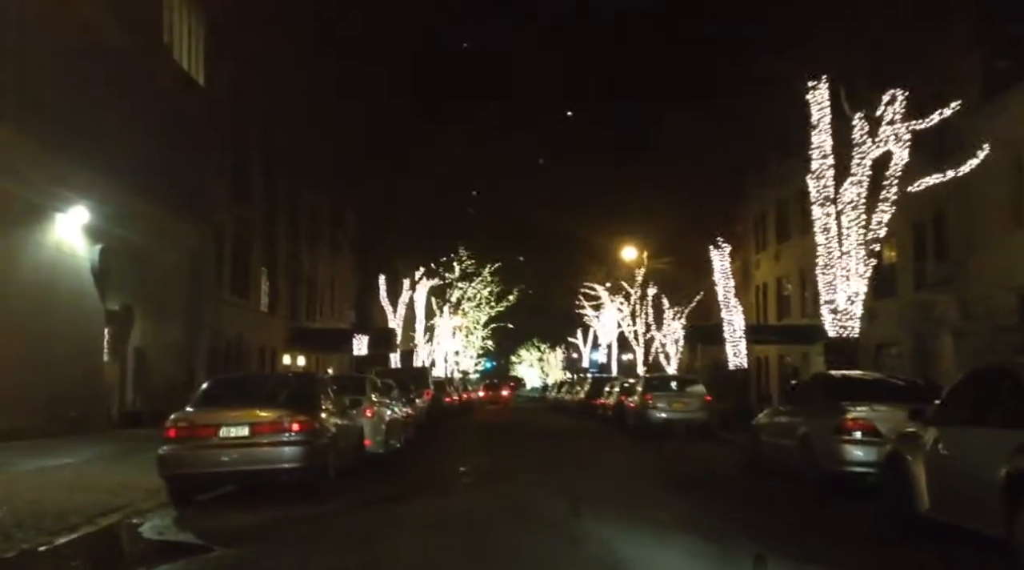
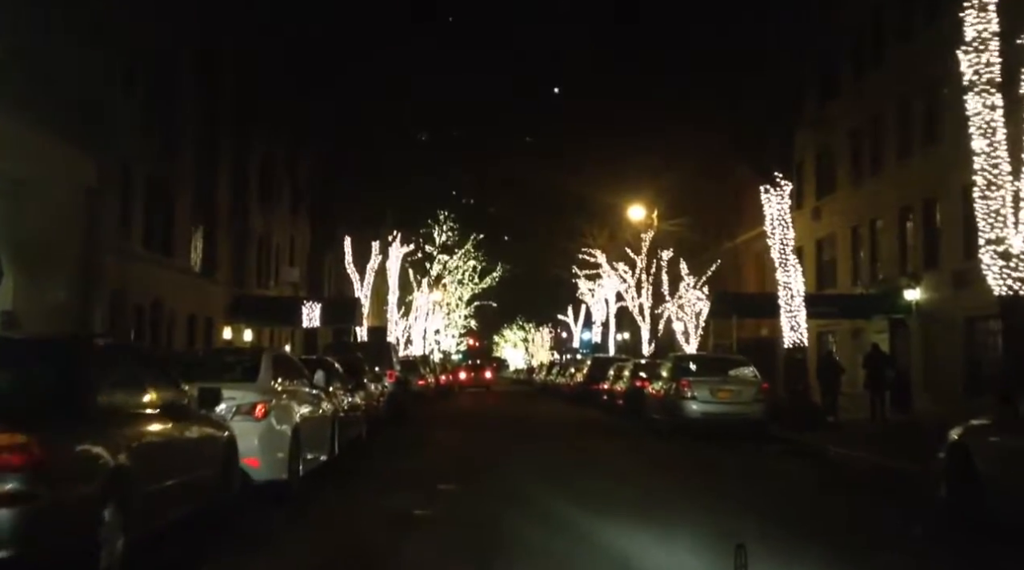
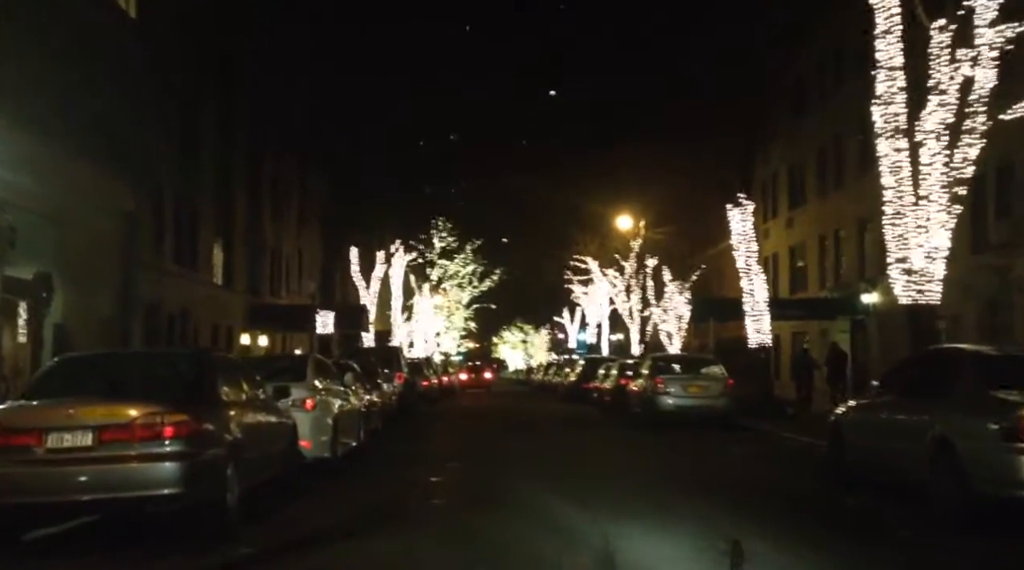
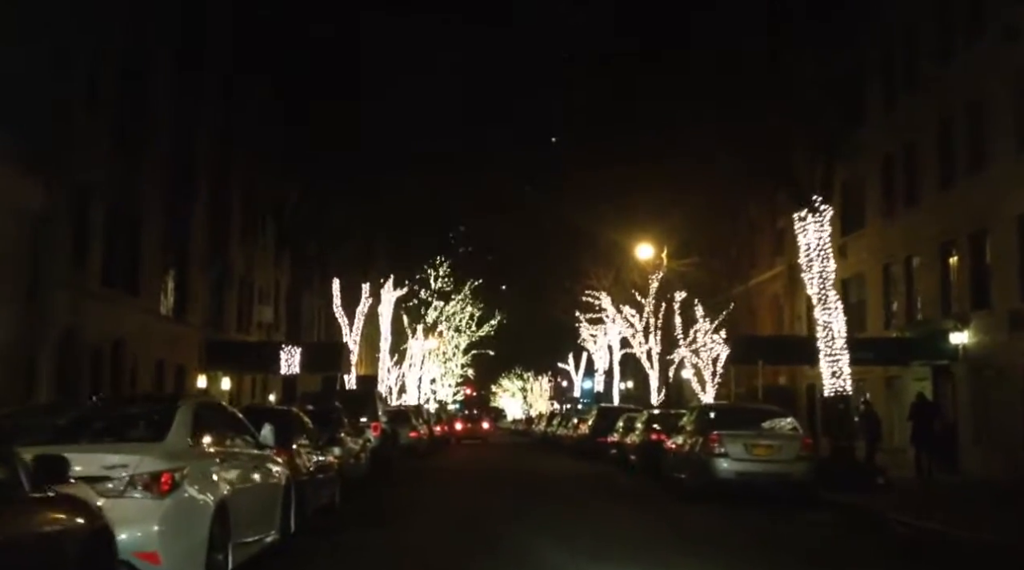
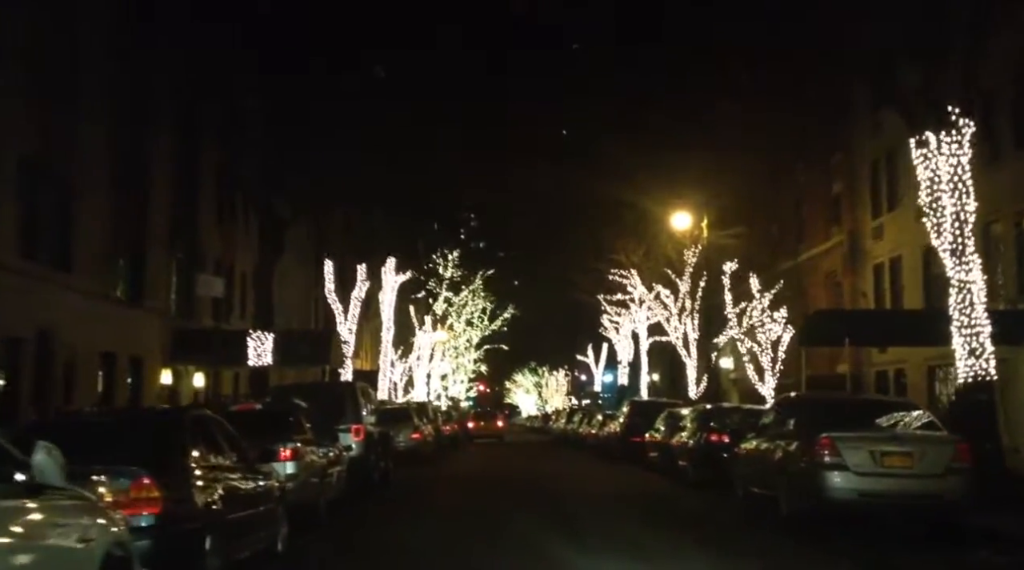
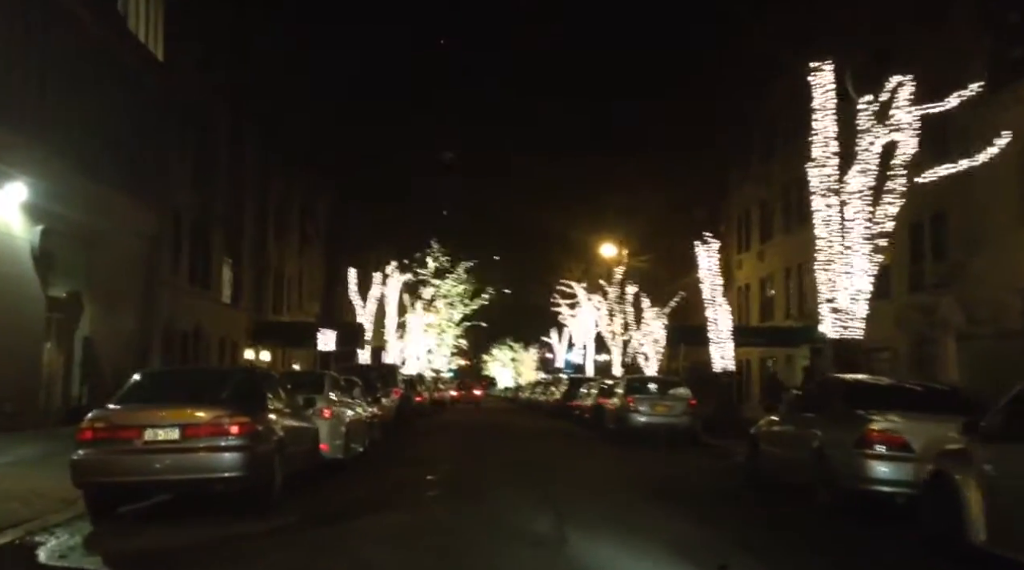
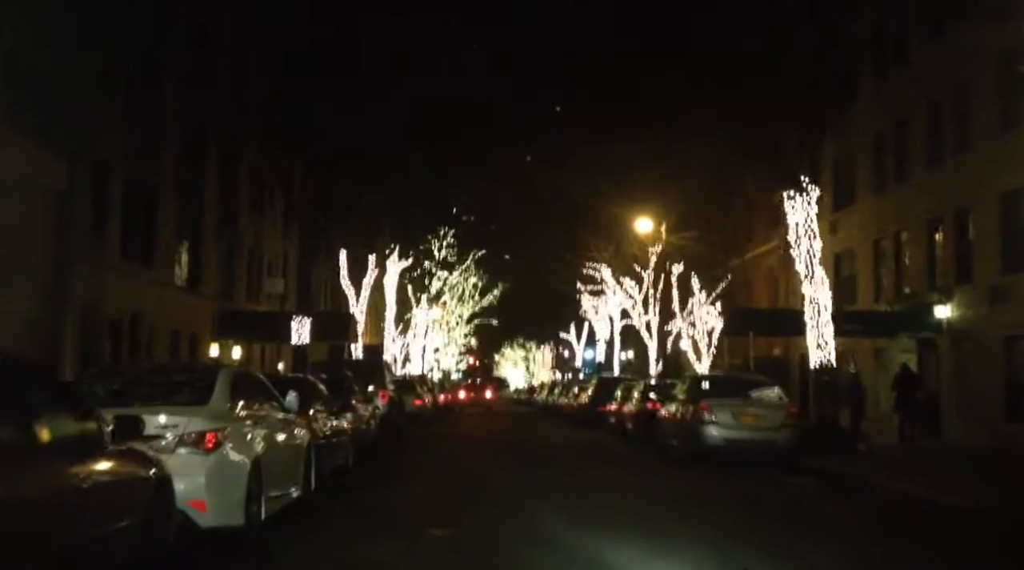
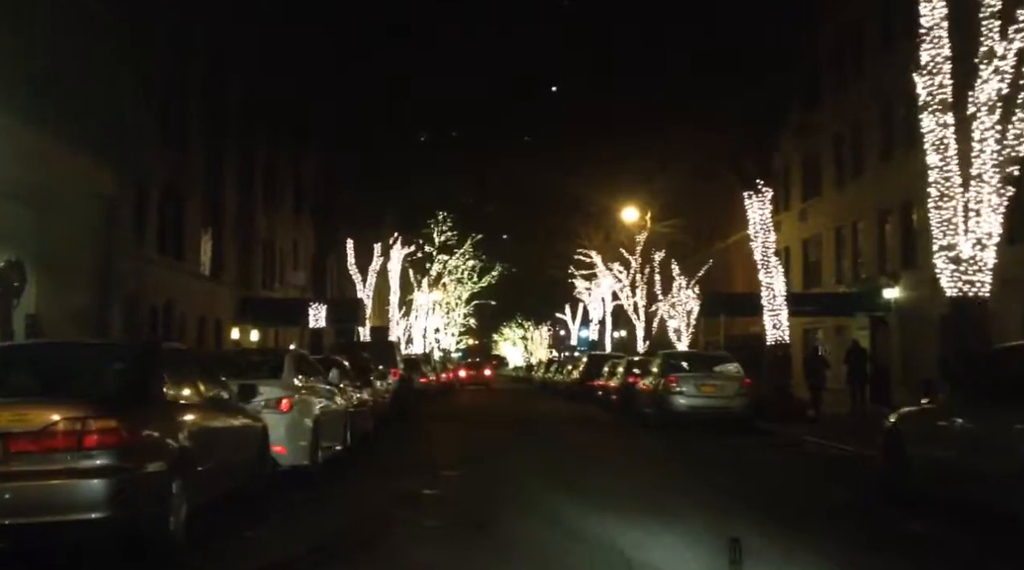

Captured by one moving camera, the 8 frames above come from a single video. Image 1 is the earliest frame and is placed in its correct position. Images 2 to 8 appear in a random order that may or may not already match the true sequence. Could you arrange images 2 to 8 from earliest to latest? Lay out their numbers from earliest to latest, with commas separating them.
6, 3, 8, 2, 7, 4, 5
